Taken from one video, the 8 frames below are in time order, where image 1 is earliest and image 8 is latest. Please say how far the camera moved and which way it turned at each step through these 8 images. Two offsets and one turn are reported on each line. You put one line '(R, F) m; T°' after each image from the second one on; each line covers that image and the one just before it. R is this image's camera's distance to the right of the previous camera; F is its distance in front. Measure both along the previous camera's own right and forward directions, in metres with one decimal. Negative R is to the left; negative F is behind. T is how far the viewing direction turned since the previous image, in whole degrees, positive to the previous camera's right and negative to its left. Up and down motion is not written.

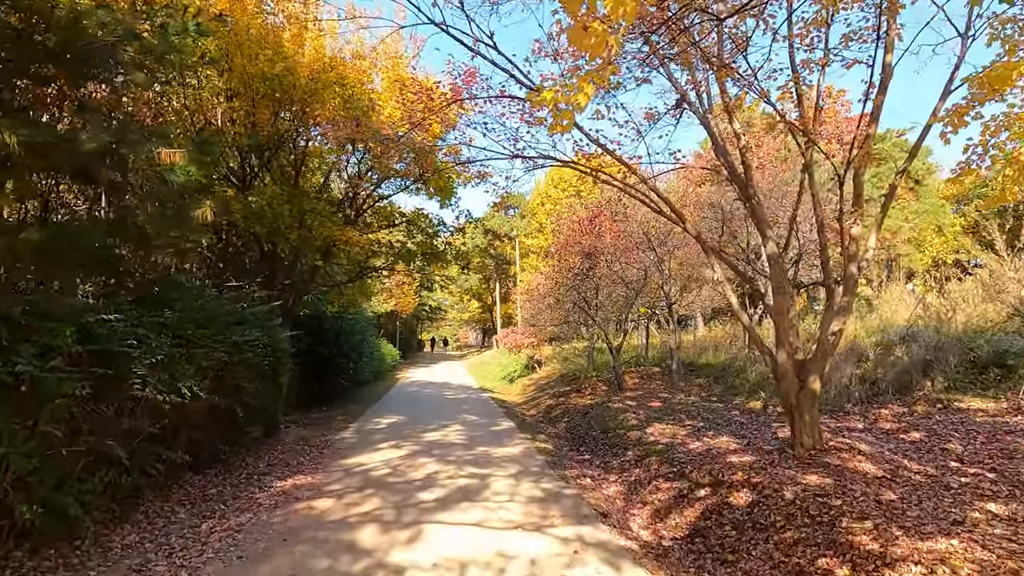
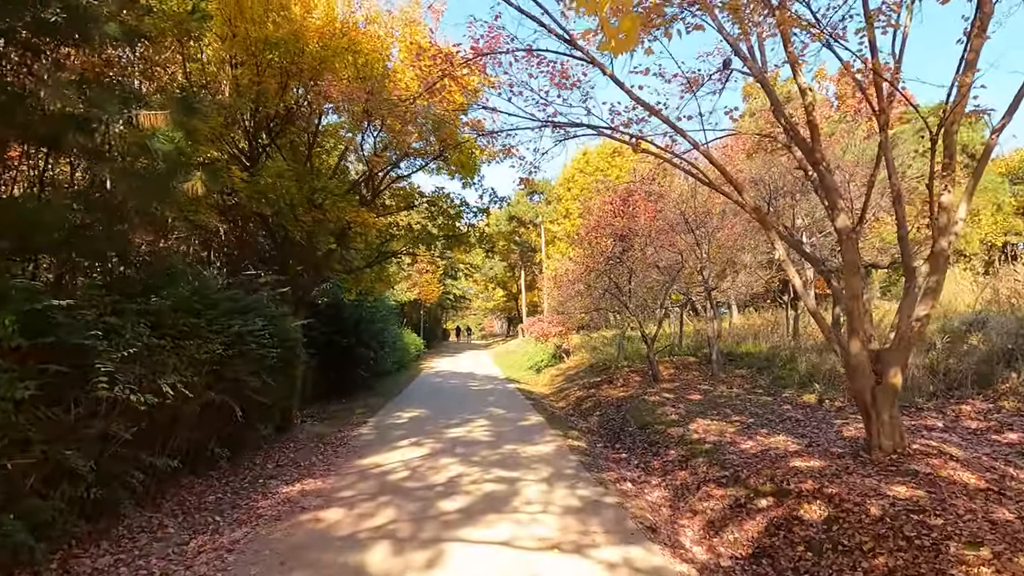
(-0.1, +0.9) m; -2°
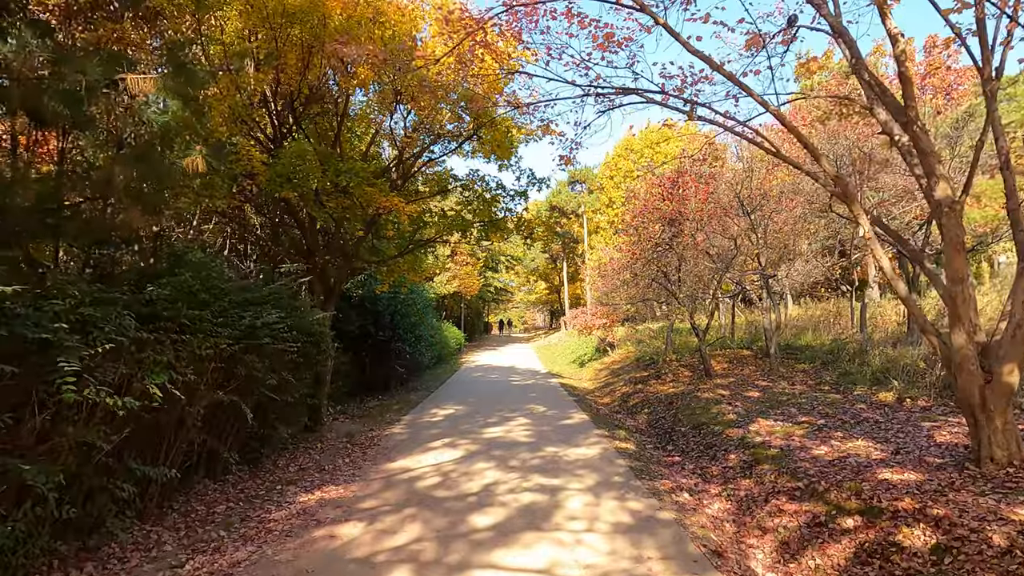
(0.0, +0.8) m; -4°
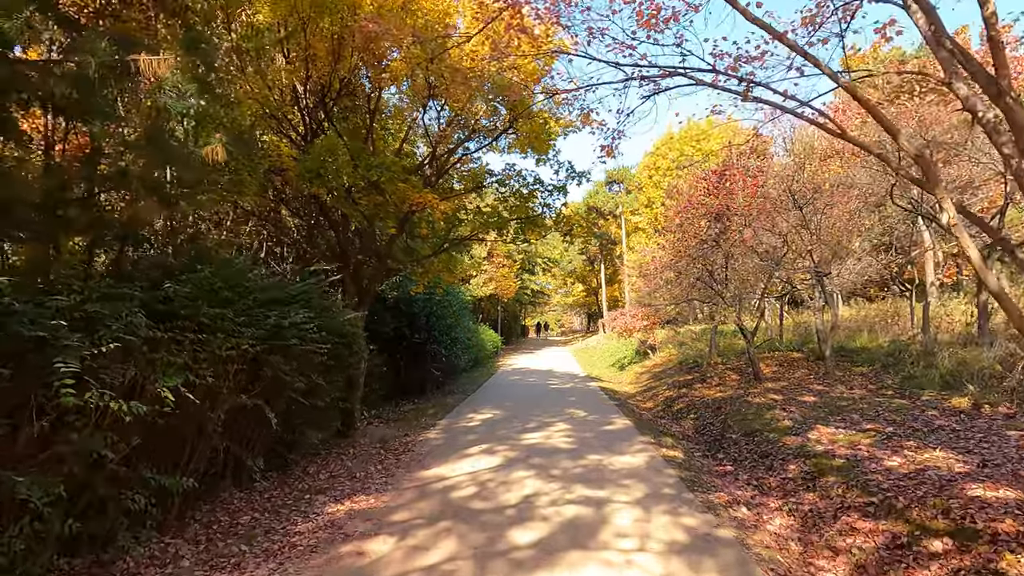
(0.0, +0.5) m; -3°
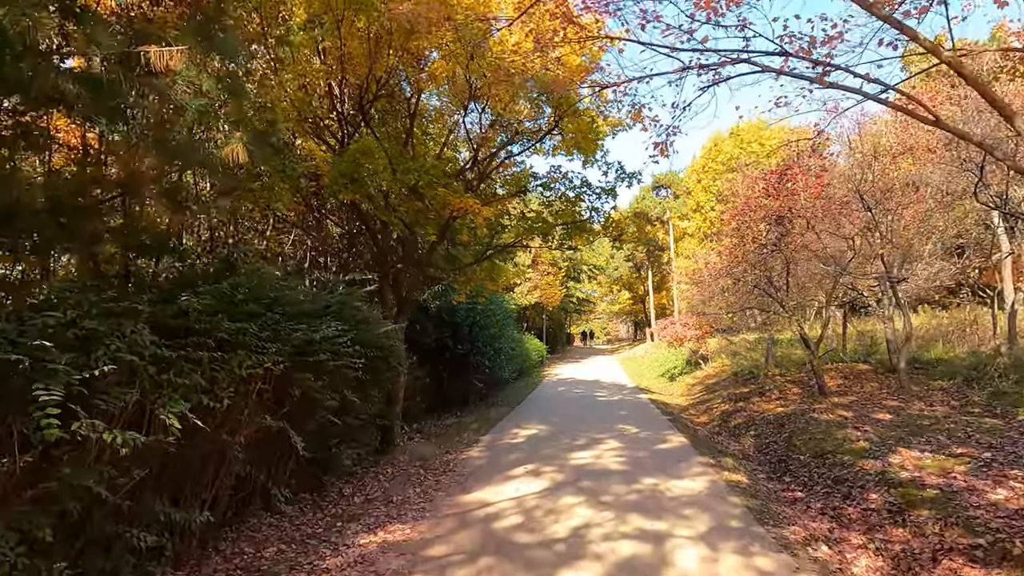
(0.0, +0.6) m; -4°
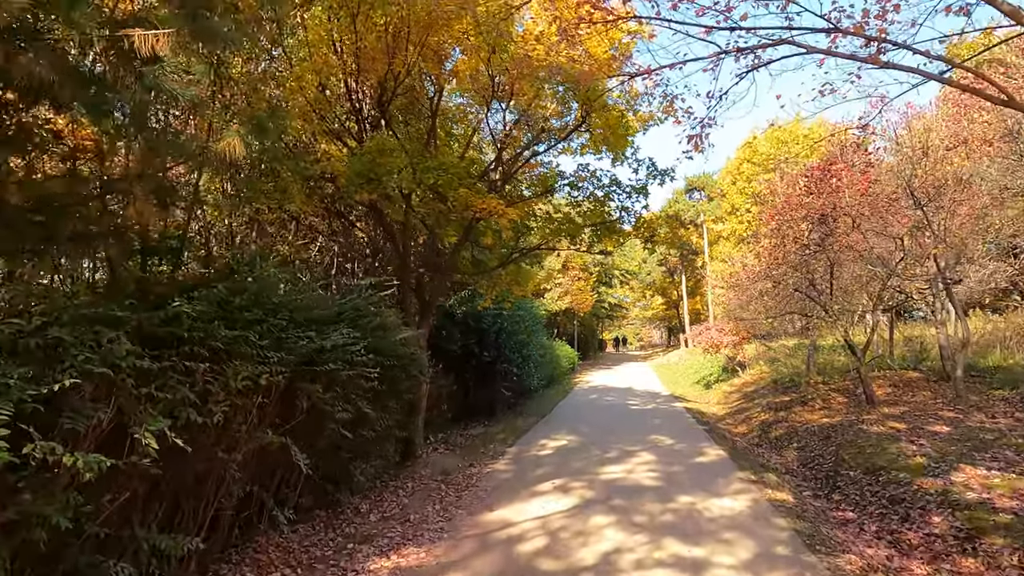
(+0.1, +0.4) m; -3°
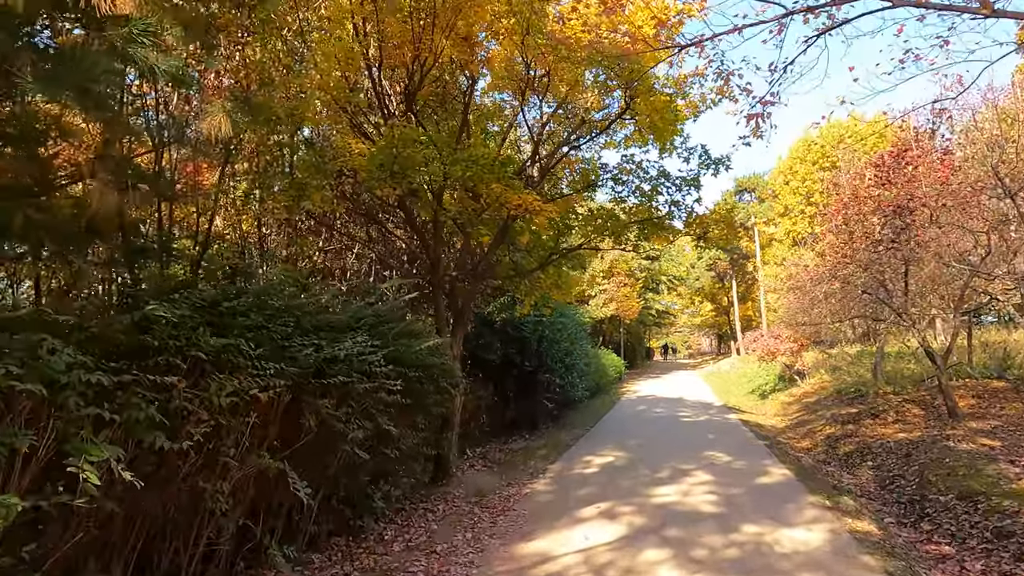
(+0.1, +0.7) m; -4°
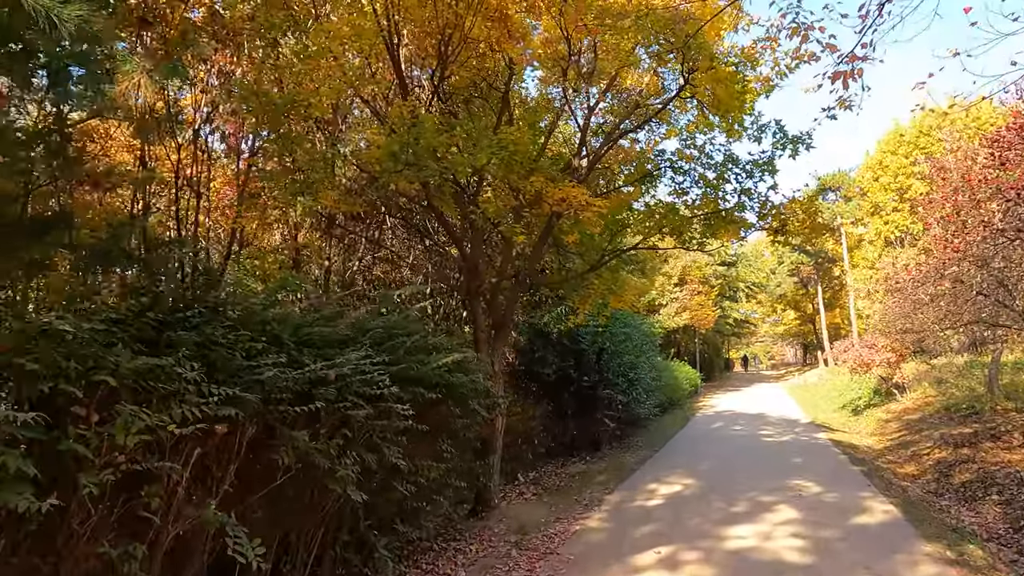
(+0.3, +1.0) m; -6°
